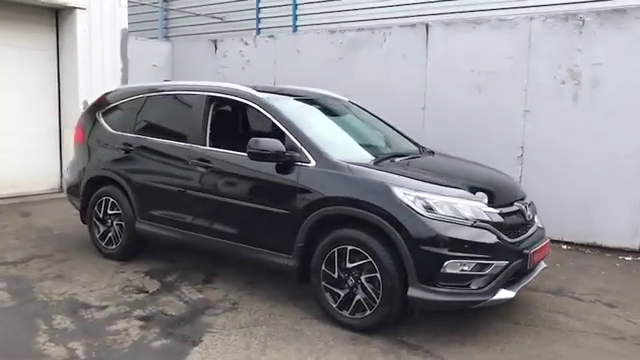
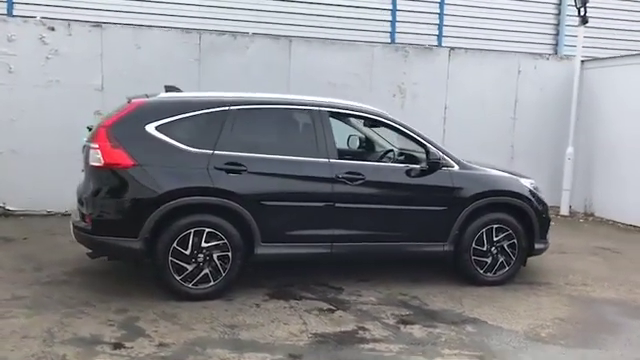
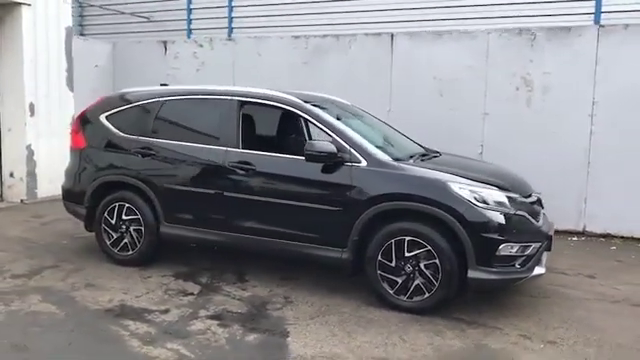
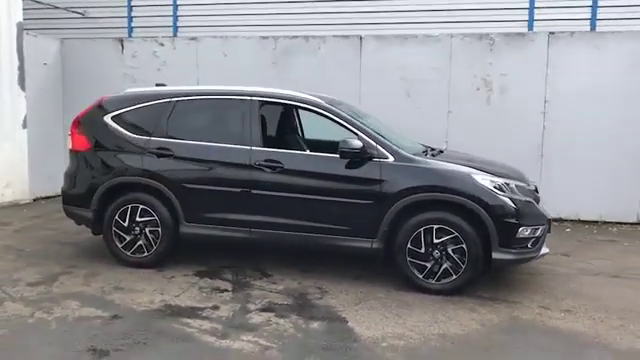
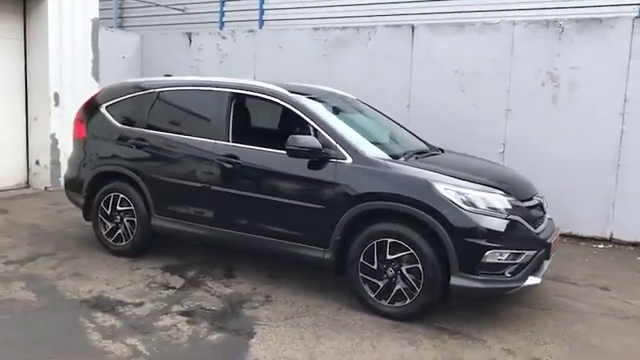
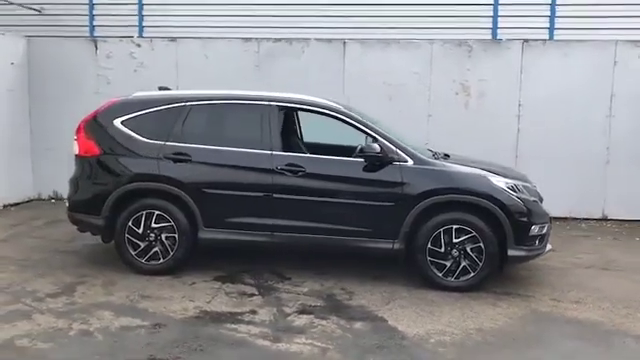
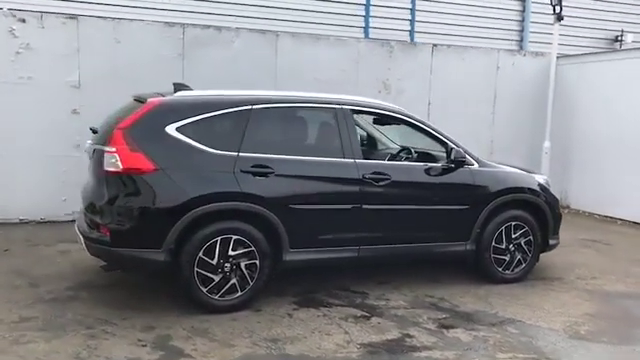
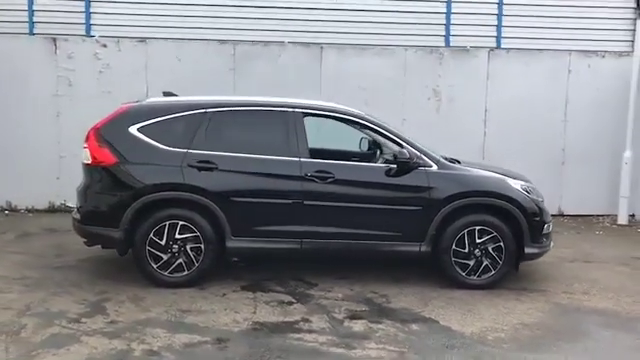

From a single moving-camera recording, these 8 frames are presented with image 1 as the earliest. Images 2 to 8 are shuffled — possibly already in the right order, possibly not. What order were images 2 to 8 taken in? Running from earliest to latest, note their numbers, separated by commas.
5, 3, 4, 6, 8, 2, 7
